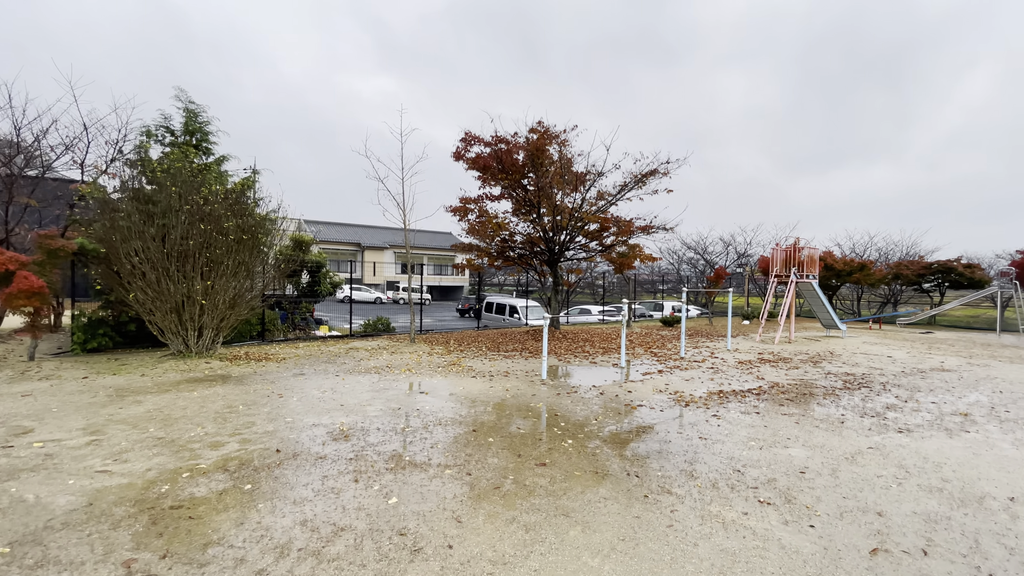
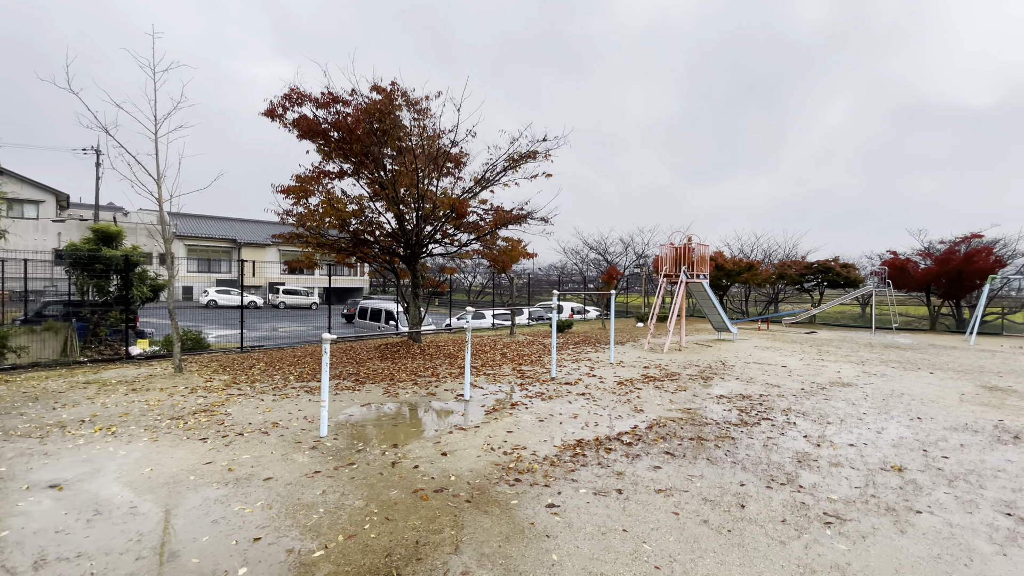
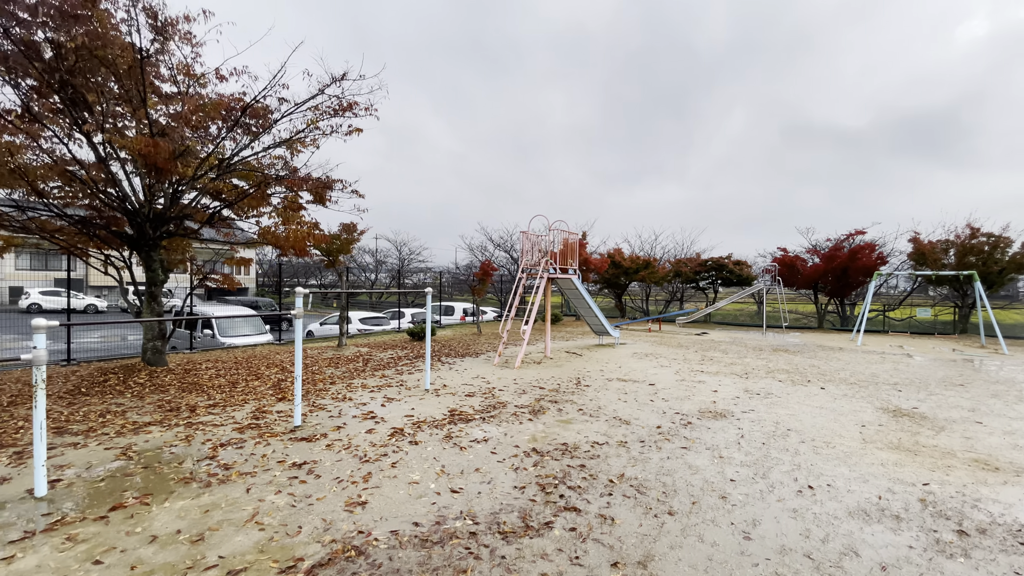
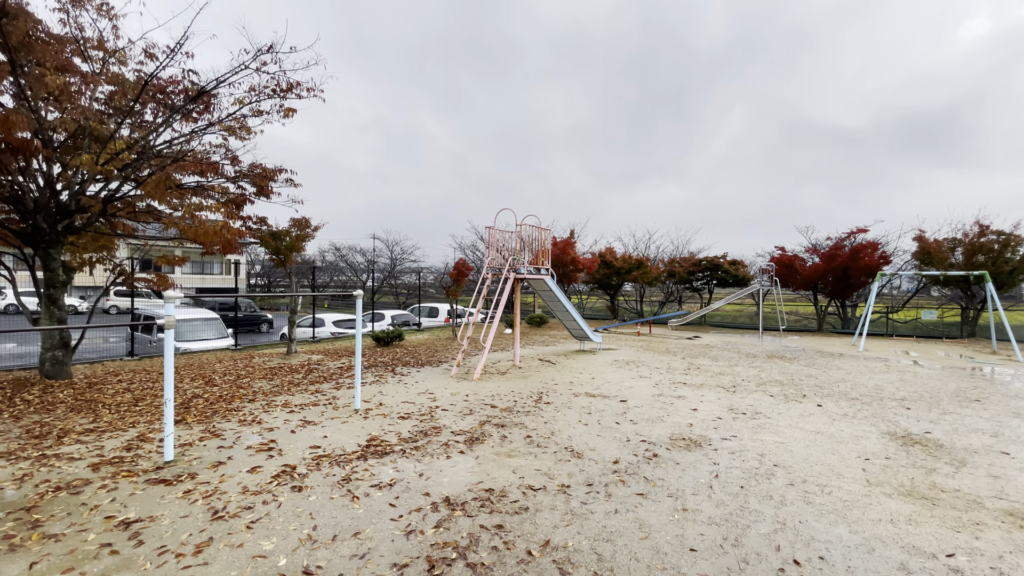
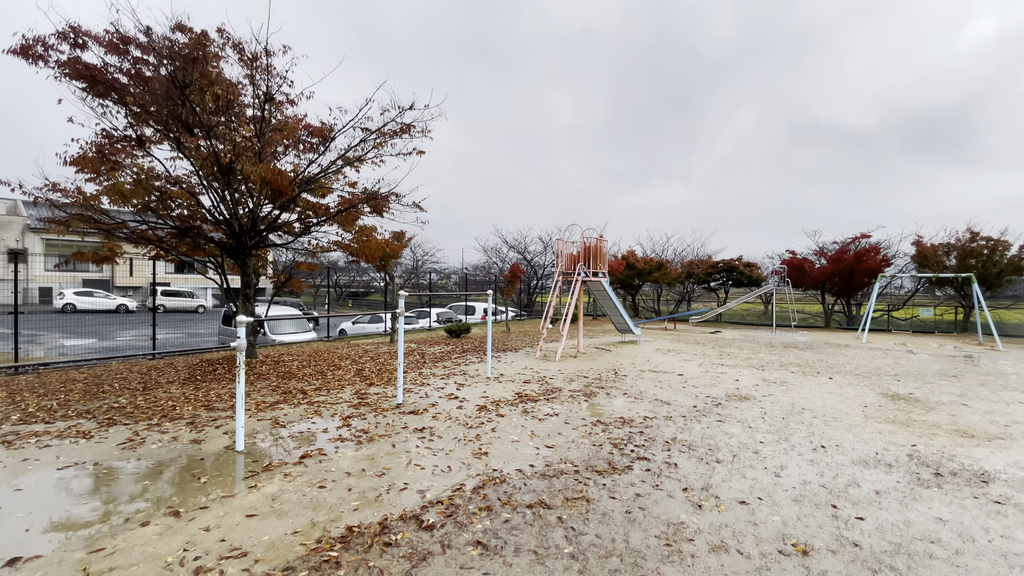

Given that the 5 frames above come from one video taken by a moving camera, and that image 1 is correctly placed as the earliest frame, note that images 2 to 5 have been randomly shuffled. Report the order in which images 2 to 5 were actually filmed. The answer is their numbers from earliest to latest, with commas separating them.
2, 5, 3, 4
